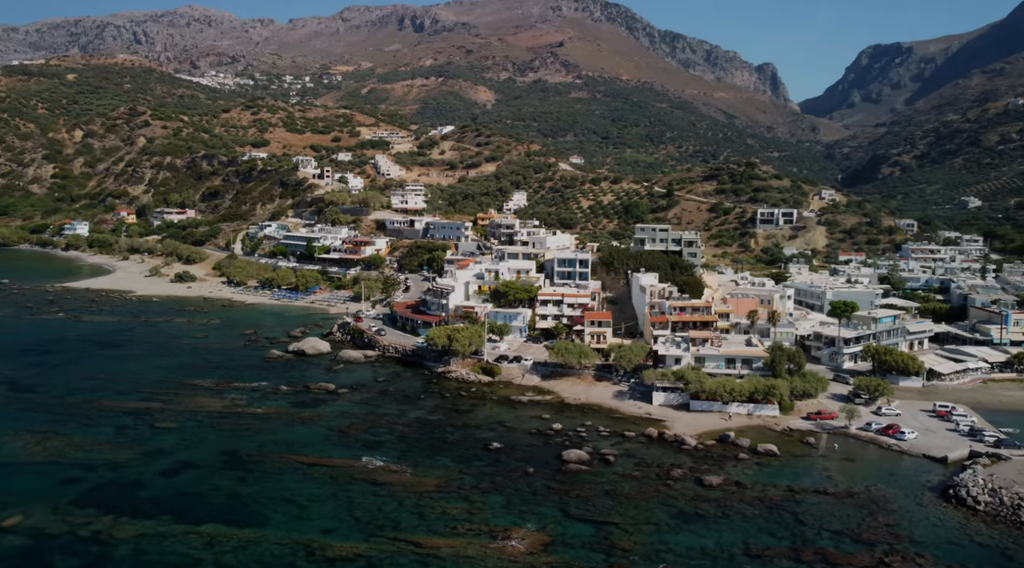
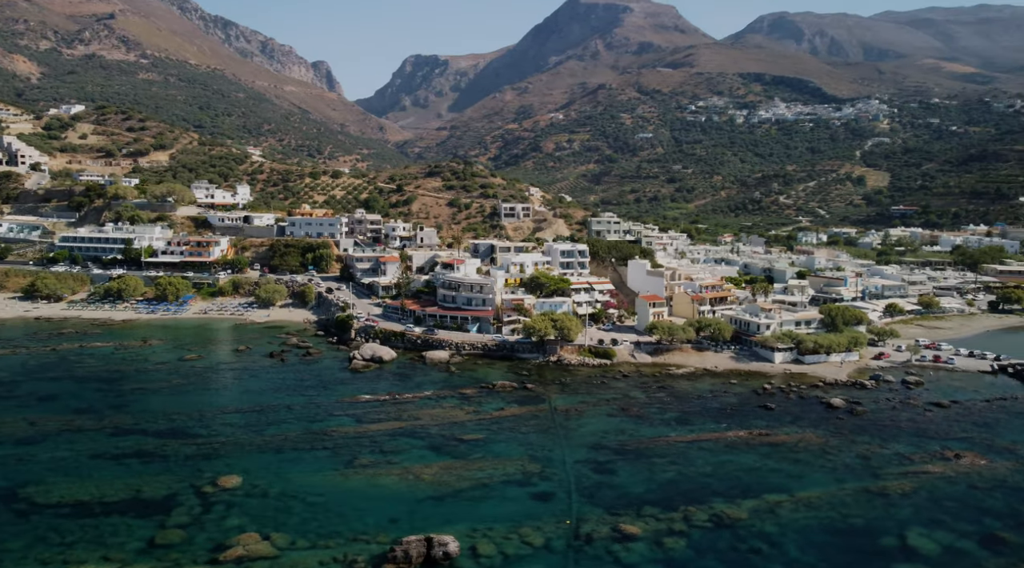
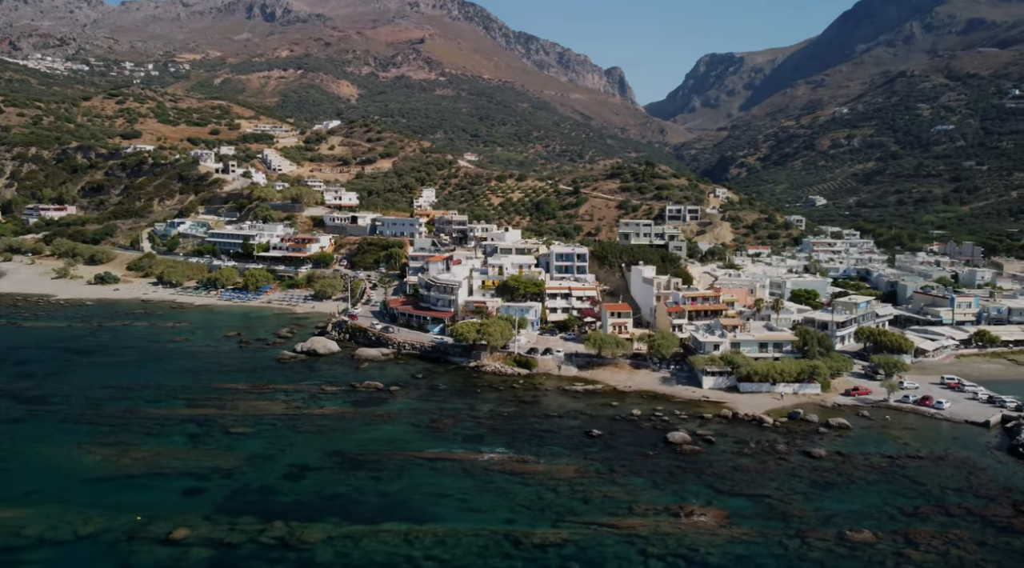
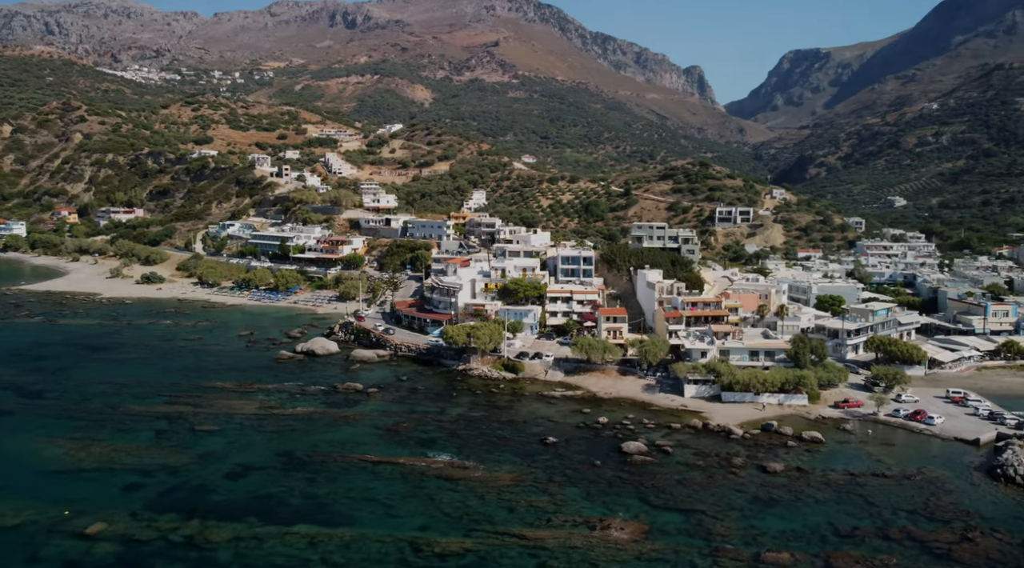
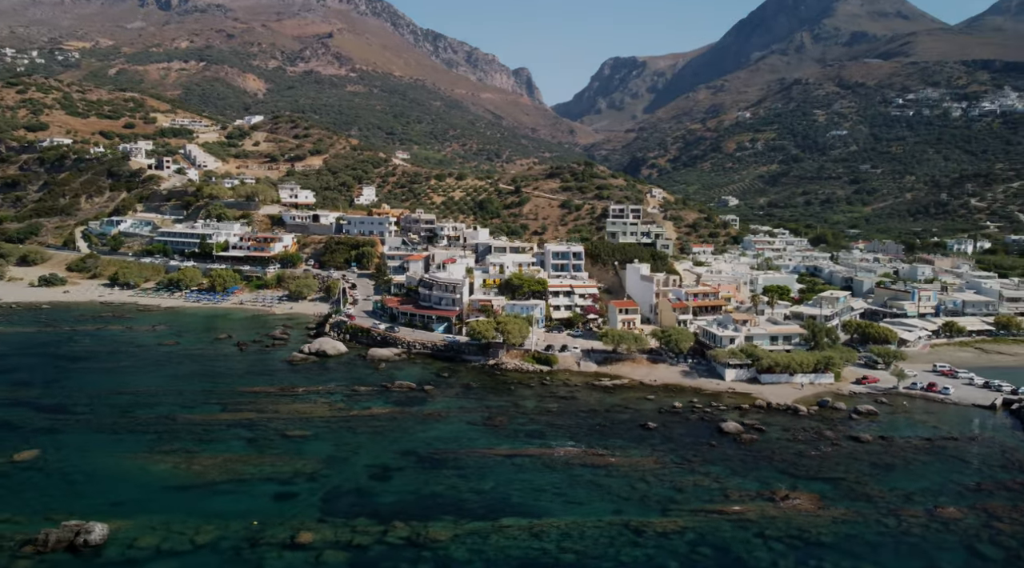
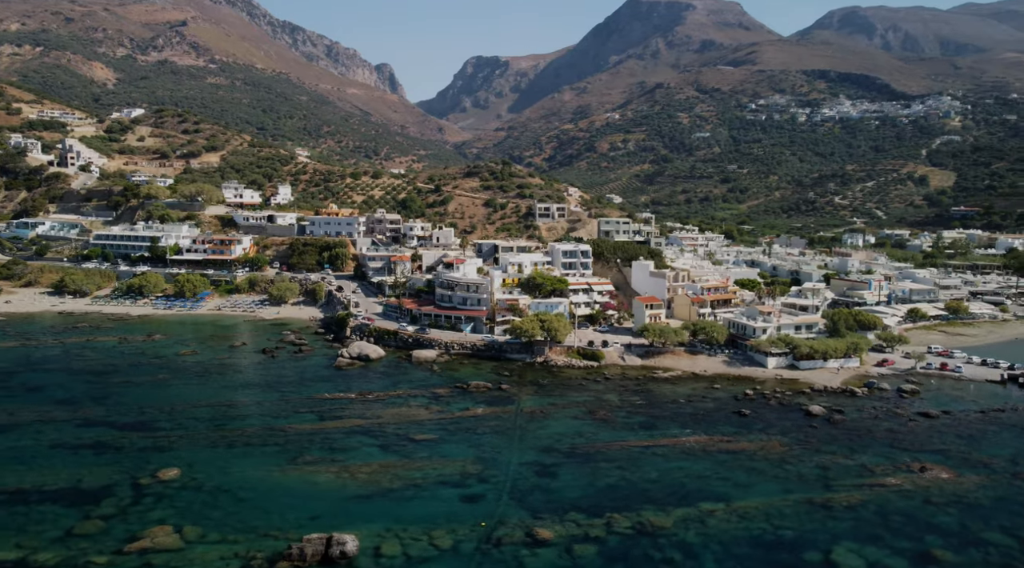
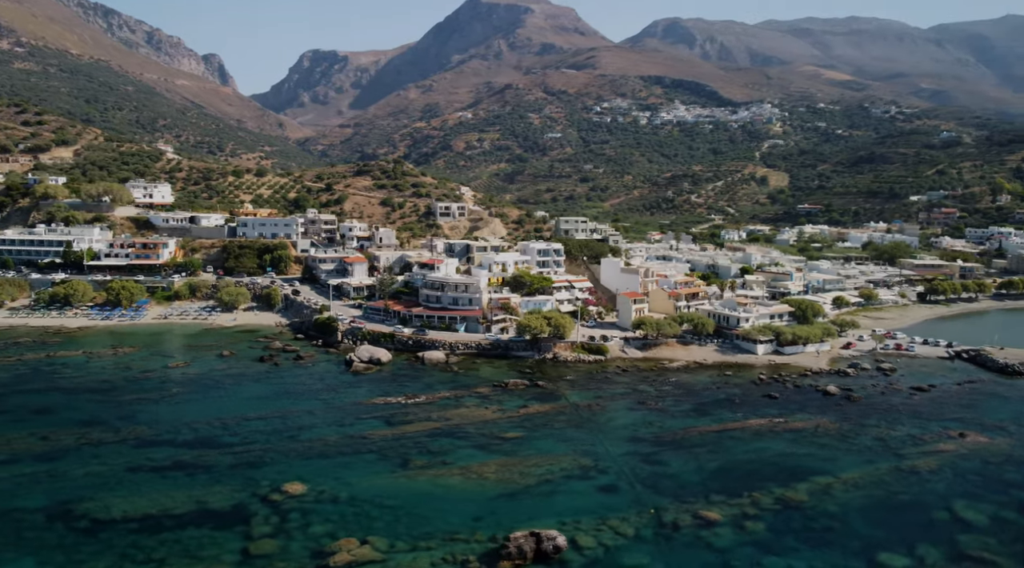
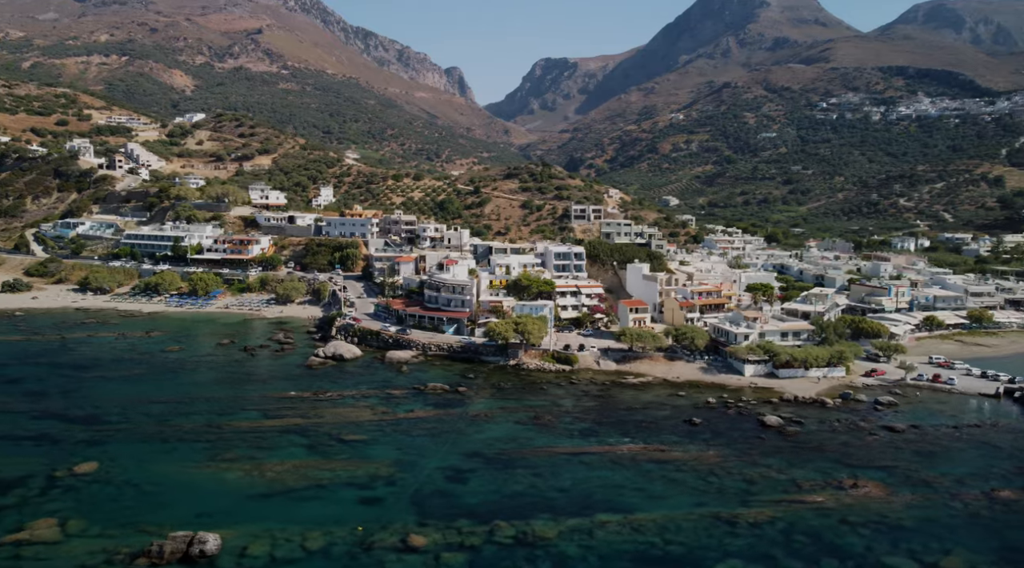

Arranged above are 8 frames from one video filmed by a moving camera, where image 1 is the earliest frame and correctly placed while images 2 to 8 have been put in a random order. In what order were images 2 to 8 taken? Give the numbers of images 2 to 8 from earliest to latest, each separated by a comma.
4, 3, 5, 8, 6, 2, 7
